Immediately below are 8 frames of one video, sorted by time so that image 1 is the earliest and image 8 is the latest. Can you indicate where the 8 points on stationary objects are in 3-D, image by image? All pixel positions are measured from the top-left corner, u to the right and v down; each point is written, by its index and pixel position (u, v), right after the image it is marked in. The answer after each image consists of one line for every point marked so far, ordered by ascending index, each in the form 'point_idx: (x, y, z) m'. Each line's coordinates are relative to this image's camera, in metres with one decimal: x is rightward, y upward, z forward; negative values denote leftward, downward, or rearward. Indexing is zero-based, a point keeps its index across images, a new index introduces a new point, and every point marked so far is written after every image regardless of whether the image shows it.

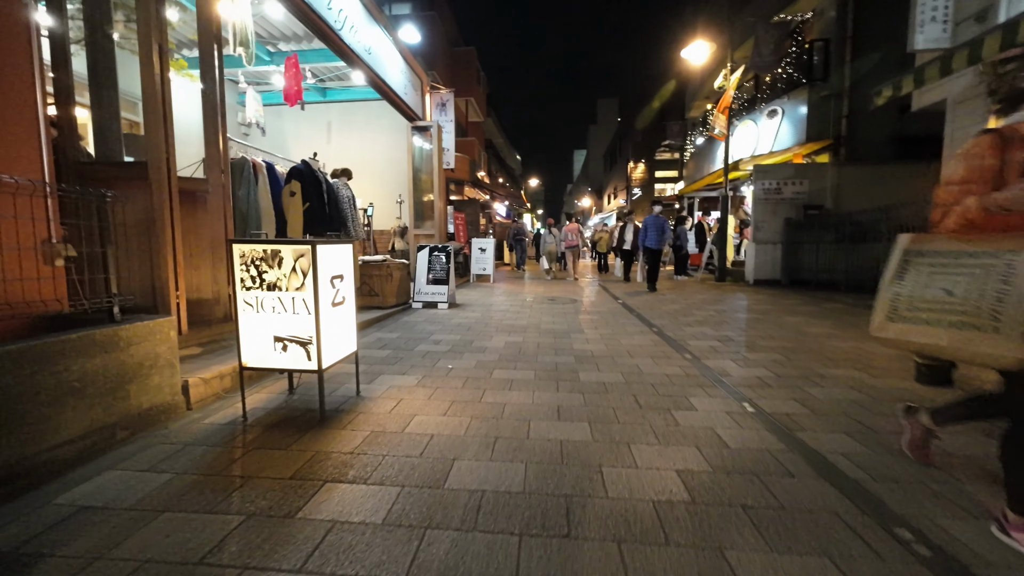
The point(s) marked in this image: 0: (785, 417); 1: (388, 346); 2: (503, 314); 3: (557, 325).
0: (+2.3, -1.1, +3.3) m
1: (-1.8, -0.8, +5.6) m
2: (-0.2, -0.5, +8.1) m
3: (+0.8, -0.7, +7.0) m
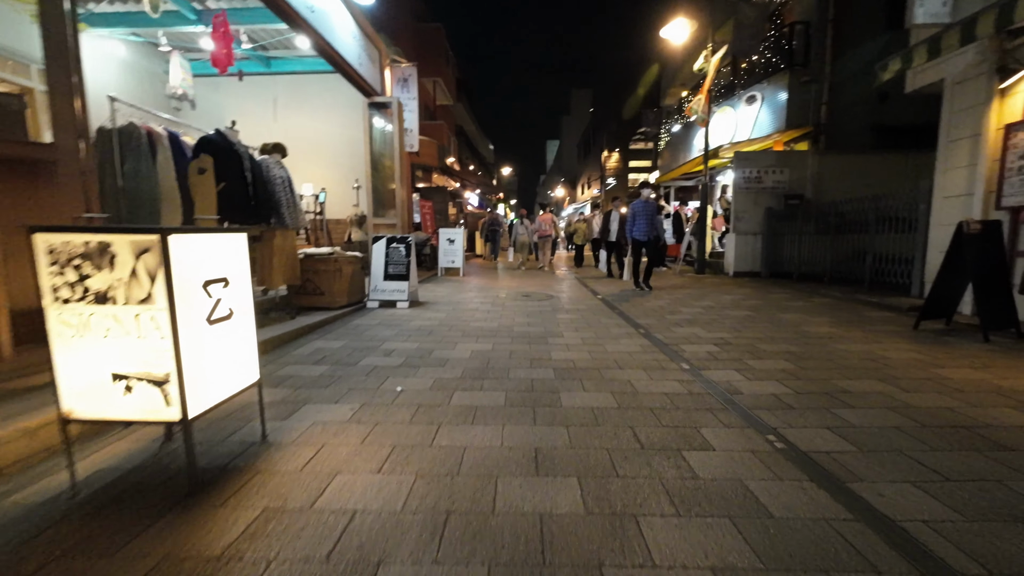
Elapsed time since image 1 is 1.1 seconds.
0: (+2.1, -1.1, +2.6) m
1: (-2.2, -0.8, +4.5) m
2: (-0.7, -0.5, +7.2) m
3: (+0.3, -0.6, +6.1) m
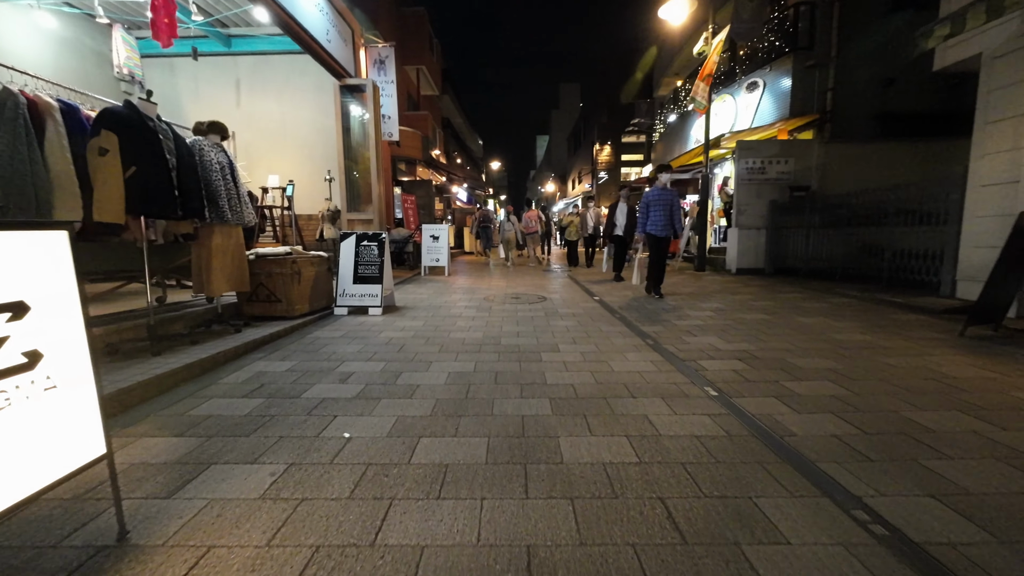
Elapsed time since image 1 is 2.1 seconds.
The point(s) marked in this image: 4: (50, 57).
0: (+2.0, -1.2, +1.7) m
1: (-2.3, -0.9, +3.6) m
2: (-0.9, -0.5, +6.3) m
3: (+0.1, -0.7, +5.3) m
4: (-9.8, +4.9, +8.4) m
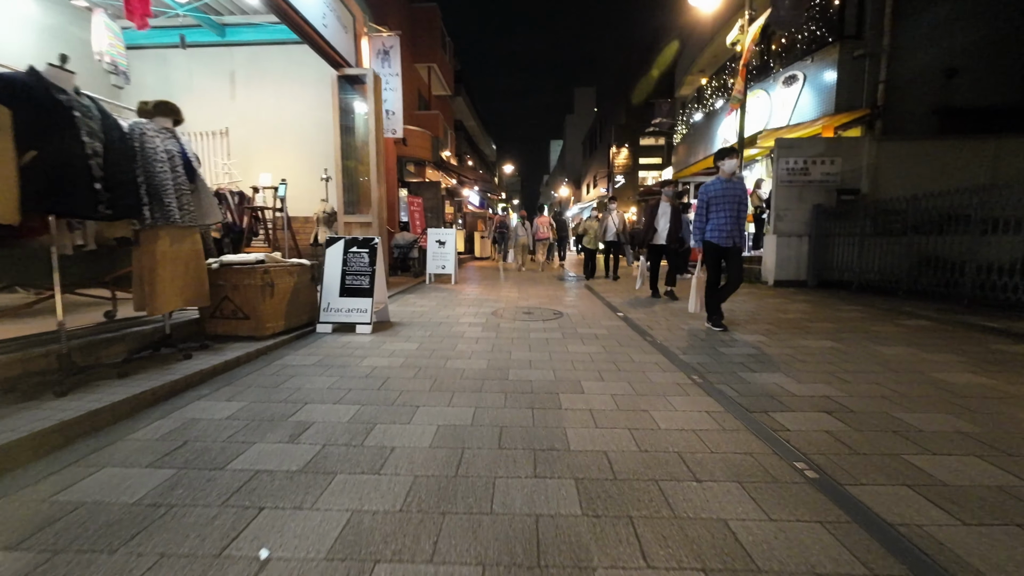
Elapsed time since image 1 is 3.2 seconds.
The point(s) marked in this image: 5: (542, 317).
0: (+2.0, -1.4, +0.7) m
1: (-2.2, -1.1, +2.7) m
2: (-0.8, -0.8, +5.3) m
3: (+0.3, -0.9, +4.2) m
4: (-9.5, +4.8, +7.7) m
5: (+0.5, -0.5, +7.1) m
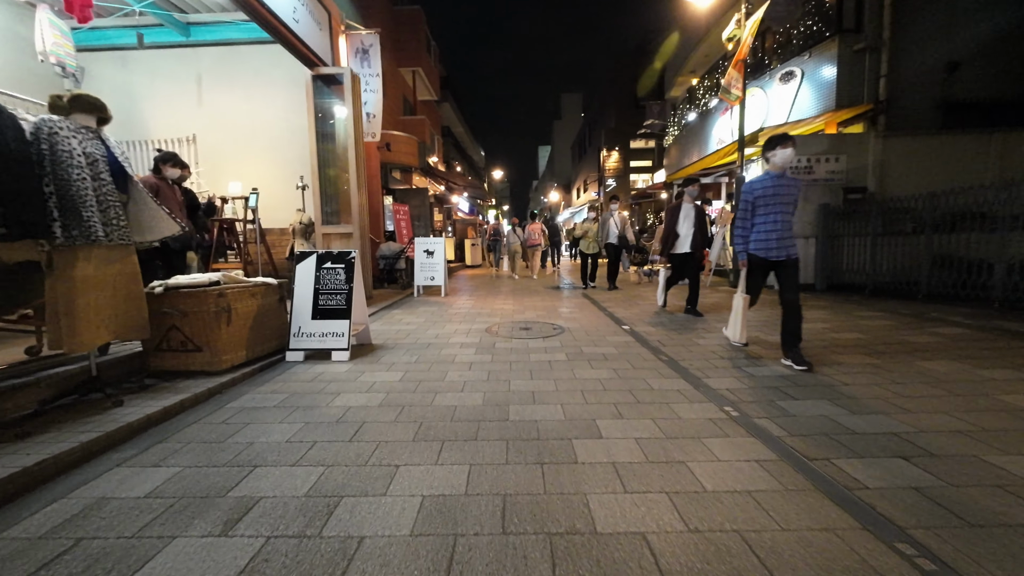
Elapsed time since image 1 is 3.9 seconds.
0: (+2.1, -1.5, 0.0) m
1: (-2.2, -1.3, +1.9) m
2: (-0.8, -1.0, +4.6) m
3: (+0.3, -1.1, +3.6) m
4: (-9.7, +4.3, +6.9) m
5: (+0.5, -0.7, +6.4) m
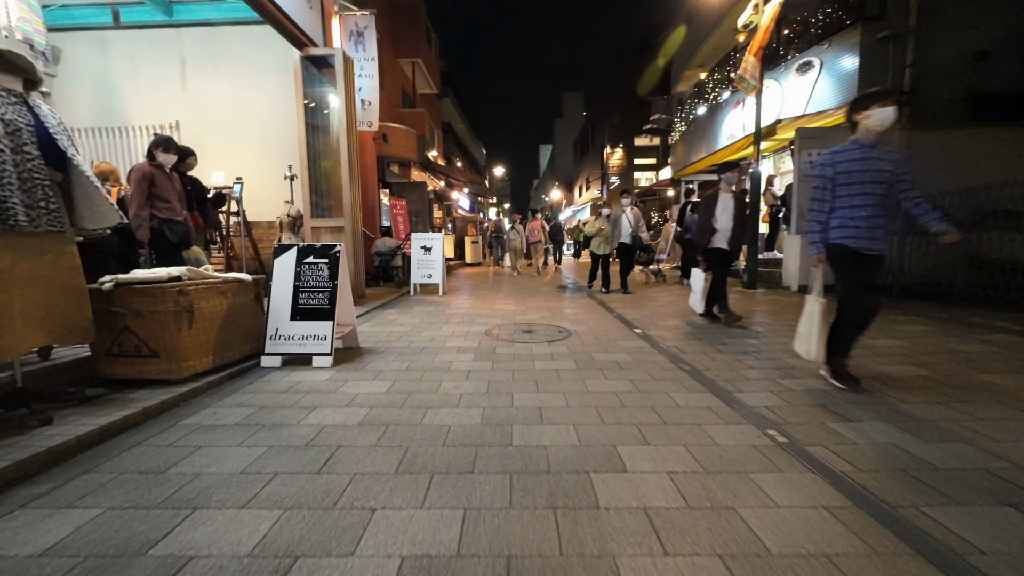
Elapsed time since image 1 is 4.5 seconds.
0: (+2.1, -1.5, -0.5) m
1: (-2.2, -1.3, +1.4) m
2: (-0.8, -1.0, +4.0) m
3: (+0.3, -1.1, +3.0) m
4: (-9.7, +4.4, +6.3) m
5: (+0.5, -0.7, +5.9) m
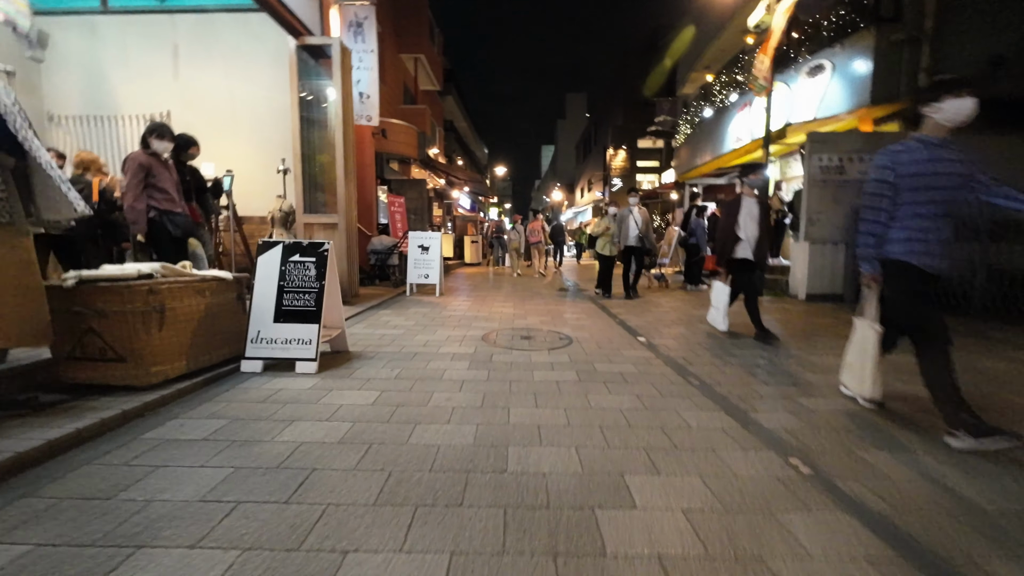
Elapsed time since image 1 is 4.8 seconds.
0: (+2.1, -1.6, -0.8) m
1: (-2.2, -1.3, +1.1) m
2: (-0.8, -1.0, +3.7) m
3: (+0.3, -1.2, +2.7) m
4: (-9.6, +4.5, +6.0) m
5: (+0.5, -0.8, +5.6) m
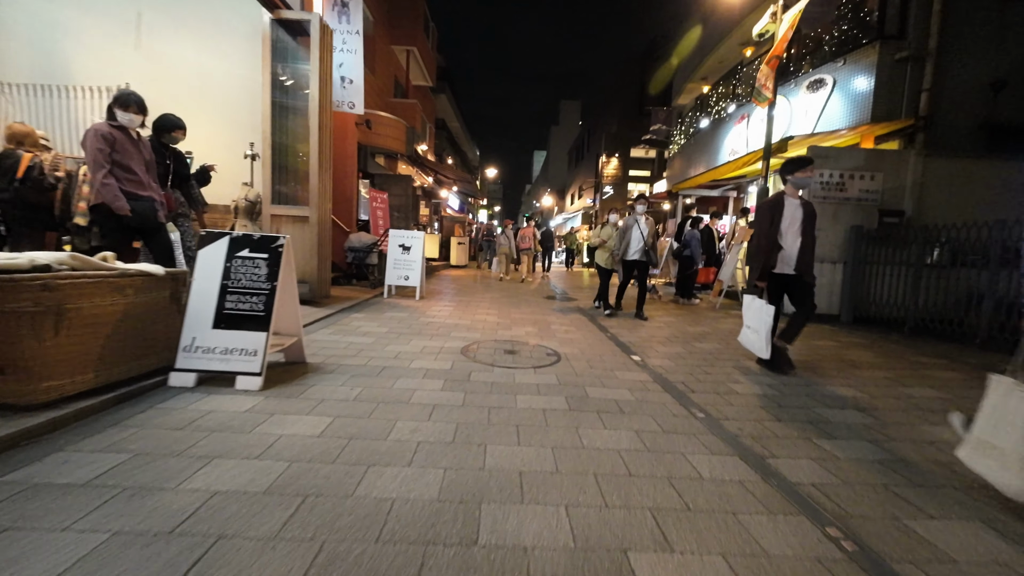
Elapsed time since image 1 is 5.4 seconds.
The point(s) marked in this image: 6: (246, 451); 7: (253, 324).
0: (+2.0, -1.8, -1.3) m
1: (-2.3, -1.3, +0.4) m
2: (-1.0, -1.1, +3.1) m
3: (+0.1, -1.3, +2.2) m
4: (-9.6, +4.8, +5.2) m
5: (+0.3, -0.9, +5.0) m
6: (-1.8, -1.1, +2.6) m
7: (-2.4, -0.3, +3.7) m
